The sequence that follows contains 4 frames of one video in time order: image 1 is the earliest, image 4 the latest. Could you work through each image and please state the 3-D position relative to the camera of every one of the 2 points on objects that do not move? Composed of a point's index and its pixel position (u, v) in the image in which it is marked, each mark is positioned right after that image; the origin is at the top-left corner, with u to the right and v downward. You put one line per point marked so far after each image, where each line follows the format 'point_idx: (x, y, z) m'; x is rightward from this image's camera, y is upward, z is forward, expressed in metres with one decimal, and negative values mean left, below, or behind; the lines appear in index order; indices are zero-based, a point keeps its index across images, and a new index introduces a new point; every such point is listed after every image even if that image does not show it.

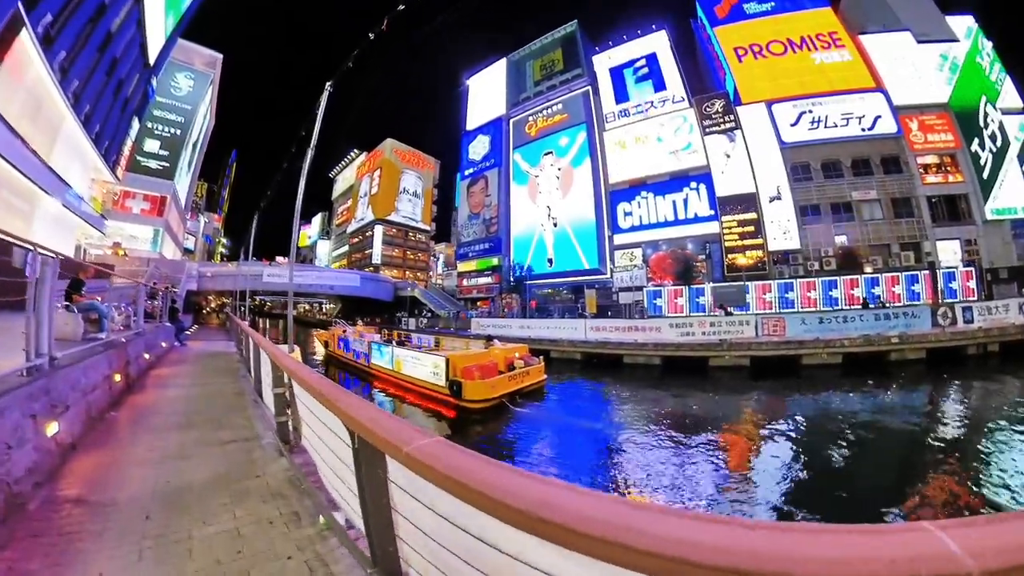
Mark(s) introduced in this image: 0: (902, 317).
0: (+17.7, -1.1, +18.4) m
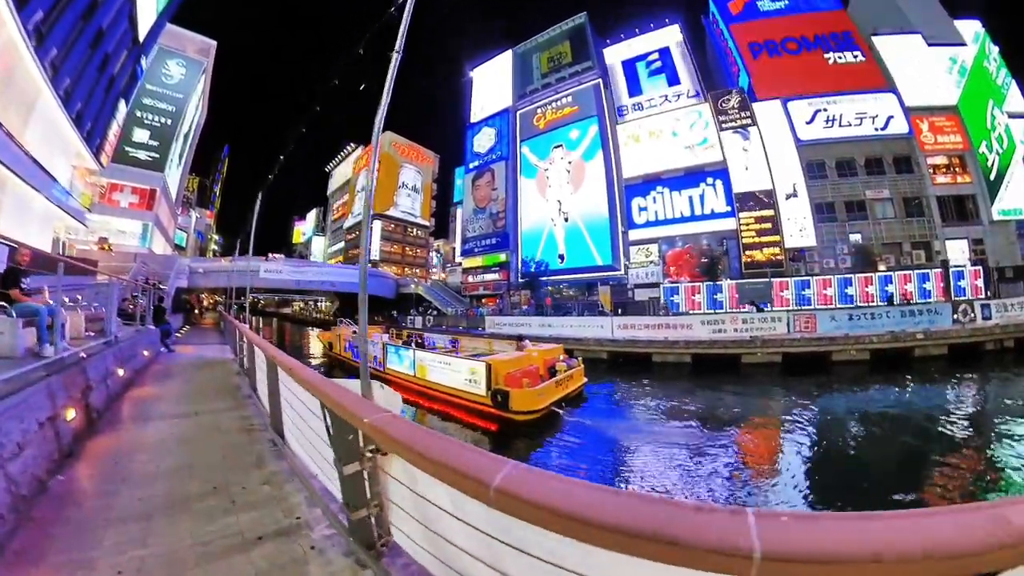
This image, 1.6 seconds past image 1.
0: (+18.1, -1.0, +18.0) m
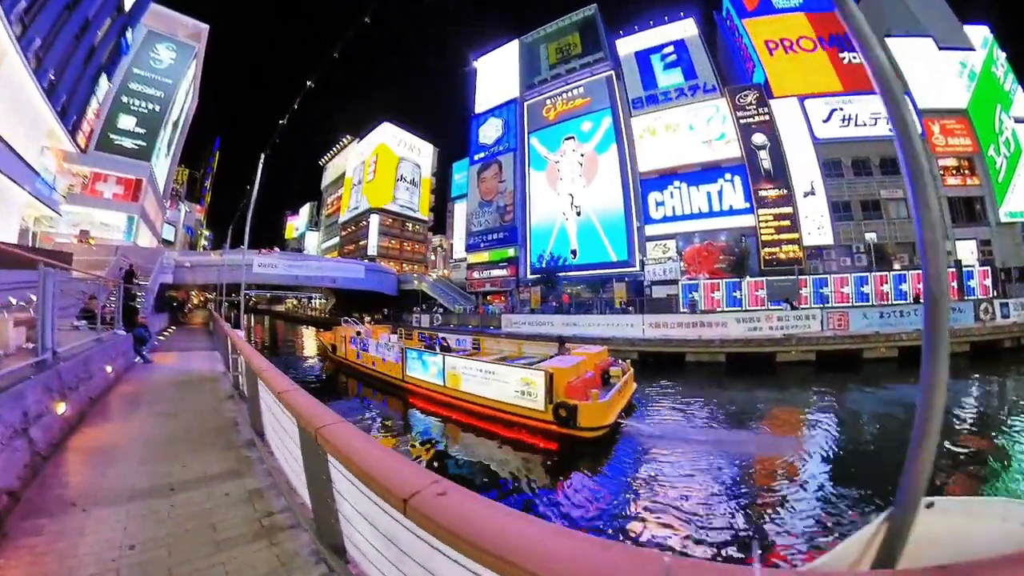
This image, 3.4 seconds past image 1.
0: (+18.6, -1.0, +17.5) m
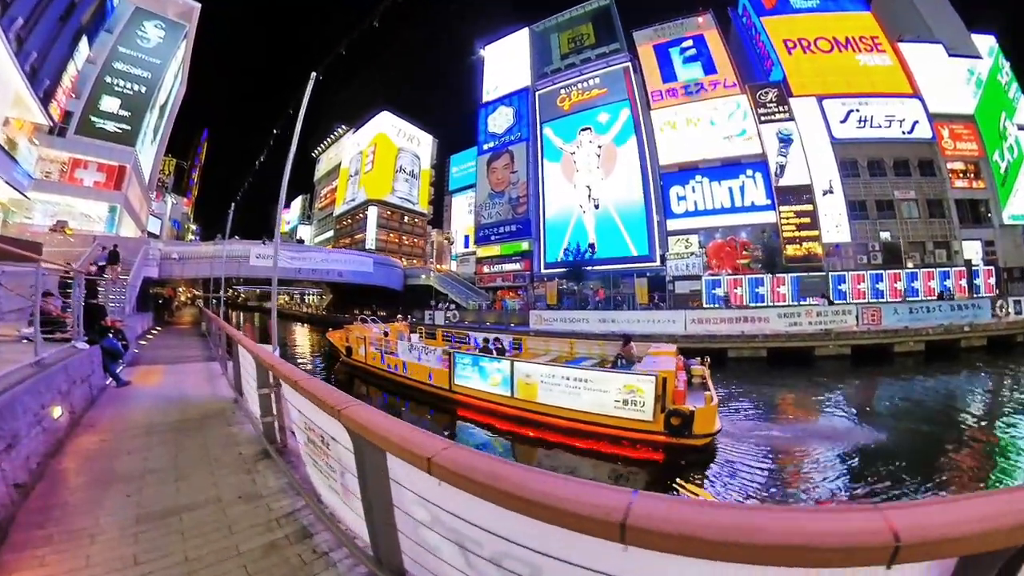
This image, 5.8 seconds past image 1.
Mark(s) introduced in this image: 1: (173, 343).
0: (+19.2, -1.1, +17.4) m
1: (-16.1, -2.1, +19.8) m
